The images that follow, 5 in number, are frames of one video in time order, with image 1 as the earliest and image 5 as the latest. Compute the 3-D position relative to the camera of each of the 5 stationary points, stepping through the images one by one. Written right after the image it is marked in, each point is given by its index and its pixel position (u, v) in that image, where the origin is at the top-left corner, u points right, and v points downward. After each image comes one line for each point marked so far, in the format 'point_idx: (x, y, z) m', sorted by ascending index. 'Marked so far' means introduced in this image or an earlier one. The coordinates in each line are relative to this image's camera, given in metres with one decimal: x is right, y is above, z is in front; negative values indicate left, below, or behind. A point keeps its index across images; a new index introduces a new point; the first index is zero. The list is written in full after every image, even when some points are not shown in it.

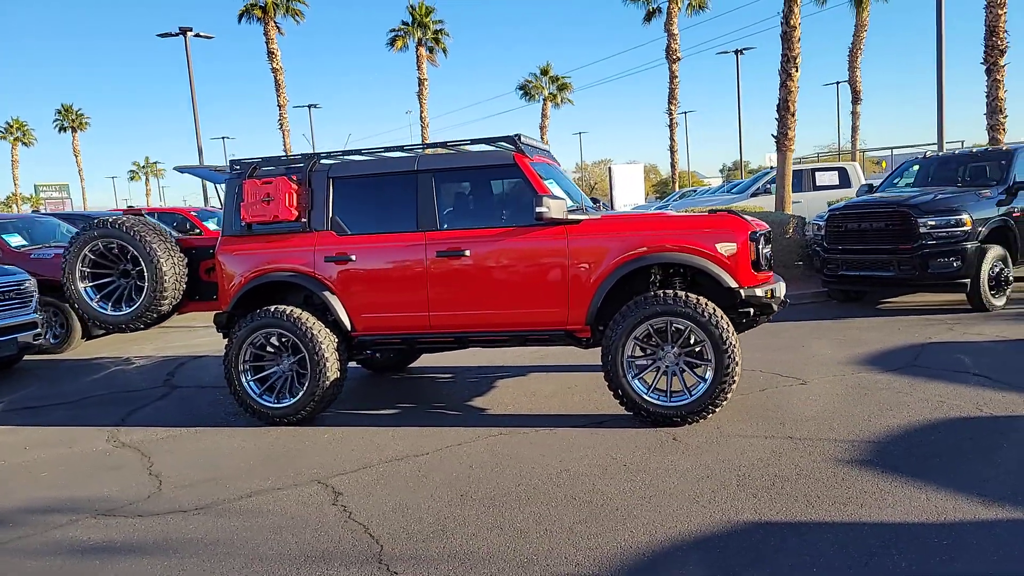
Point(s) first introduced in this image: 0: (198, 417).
0: (-2.6, -1.1, +6.0) m
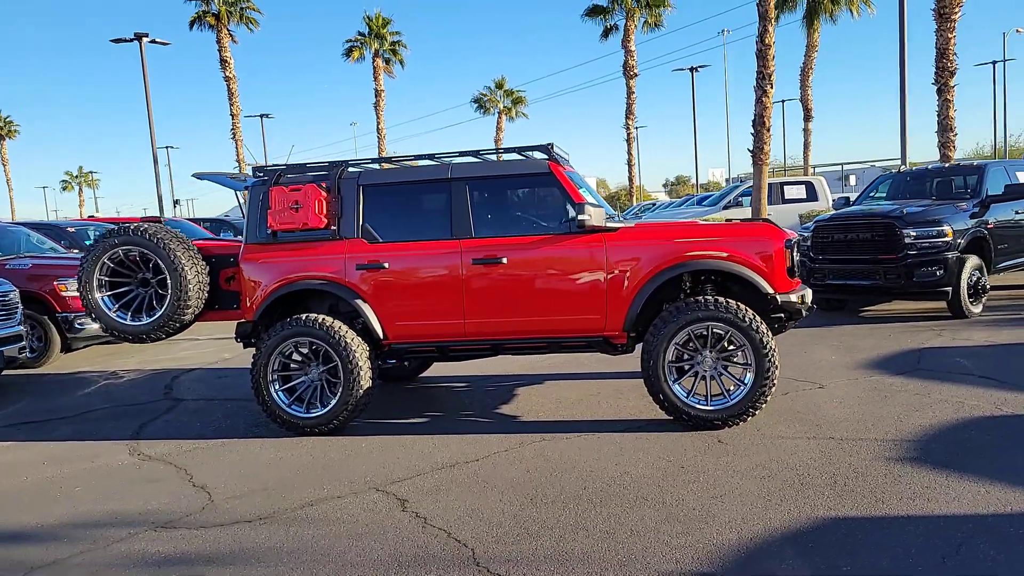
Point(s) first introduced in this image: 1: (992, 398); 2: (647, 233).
0: (-2.4, -1.2, +5.8) m
1: (+3.5, -0.8, +5.2) m
2: (+1.0, +0.4, +5.1) m
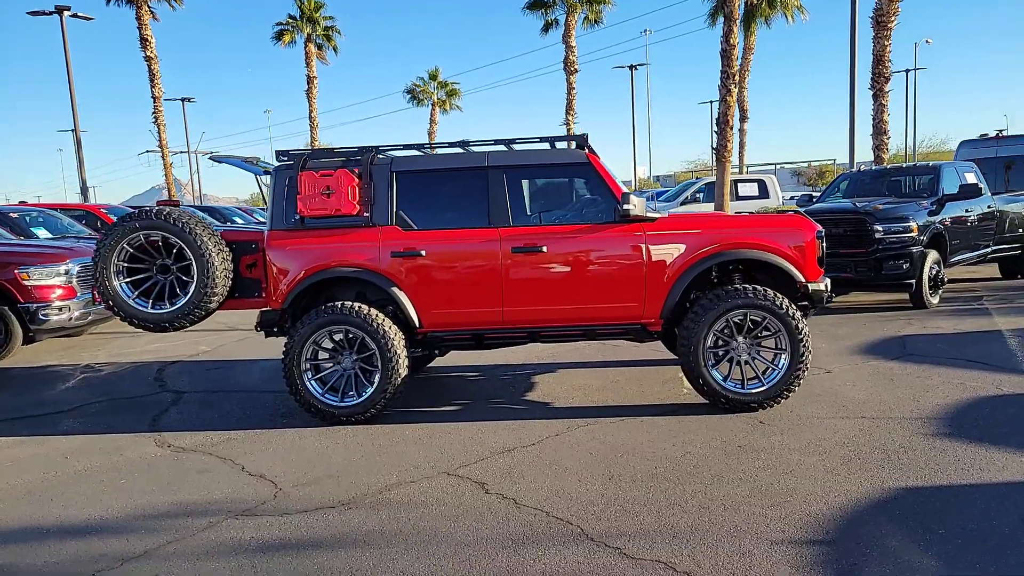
0: (-2.2, -1.1, +5.7) m
1: (+3.8, -0.7, +5.6) m
2: (+1.3, +0.5, +5.3) m
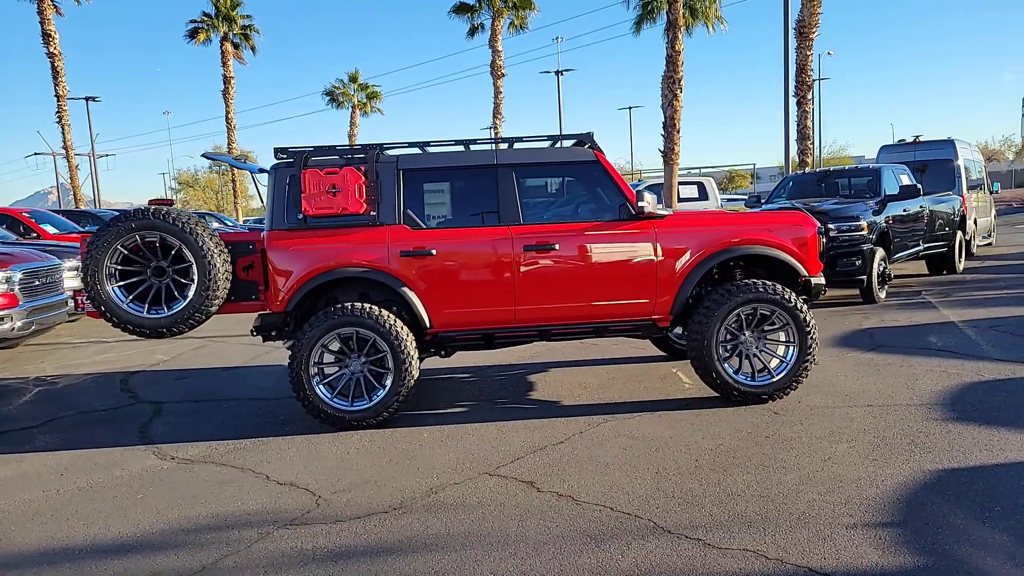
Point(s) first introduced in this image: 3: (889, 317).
0: (-2.1, -1.1, +5.4) m
1: (+3.8, -0.7, +6.0) m
2: (+1.4, +0.5, +5.4) m
3: (+4.9, -0.4, +9.2) m
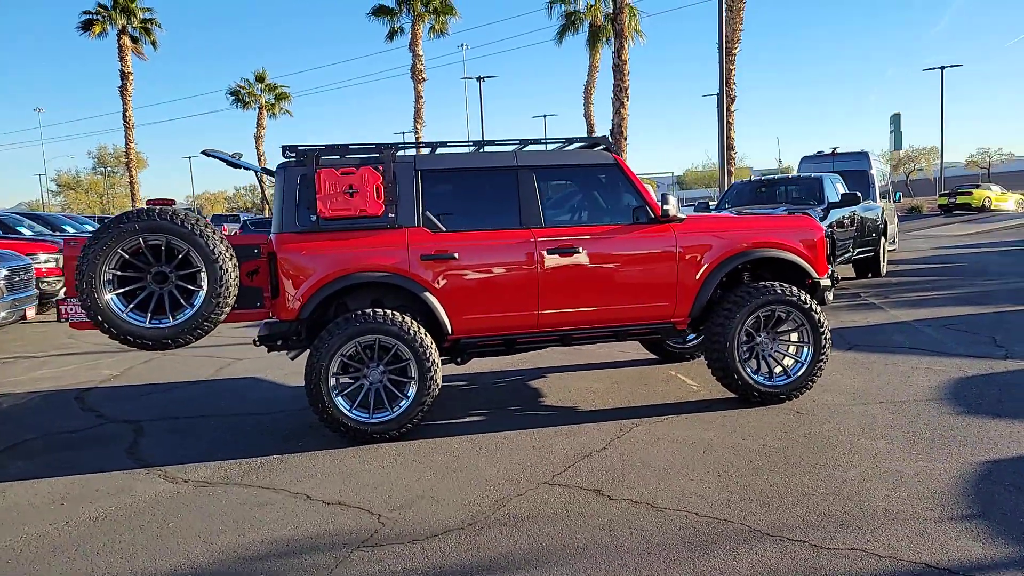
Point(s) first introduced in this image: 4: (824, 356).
0: (-1.9, -1.1, +5.1) m
1: (+3.9, -0.7, +6.4) m
2: (+1.5, +0.5, +5.5) m
3: (+4.5, -0.4, +9.7) m
4: (+2.3, -0.5, +5.3) m
